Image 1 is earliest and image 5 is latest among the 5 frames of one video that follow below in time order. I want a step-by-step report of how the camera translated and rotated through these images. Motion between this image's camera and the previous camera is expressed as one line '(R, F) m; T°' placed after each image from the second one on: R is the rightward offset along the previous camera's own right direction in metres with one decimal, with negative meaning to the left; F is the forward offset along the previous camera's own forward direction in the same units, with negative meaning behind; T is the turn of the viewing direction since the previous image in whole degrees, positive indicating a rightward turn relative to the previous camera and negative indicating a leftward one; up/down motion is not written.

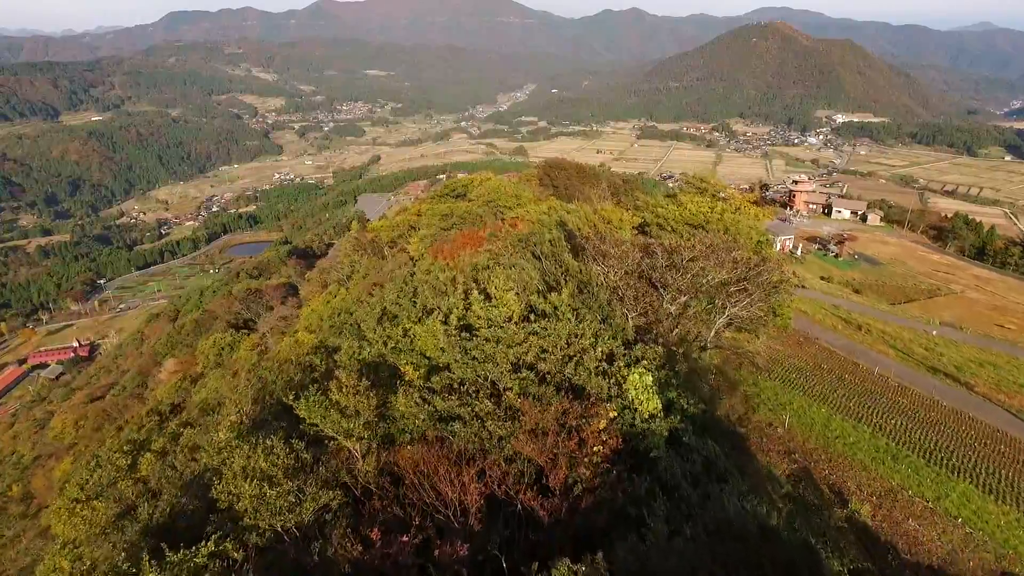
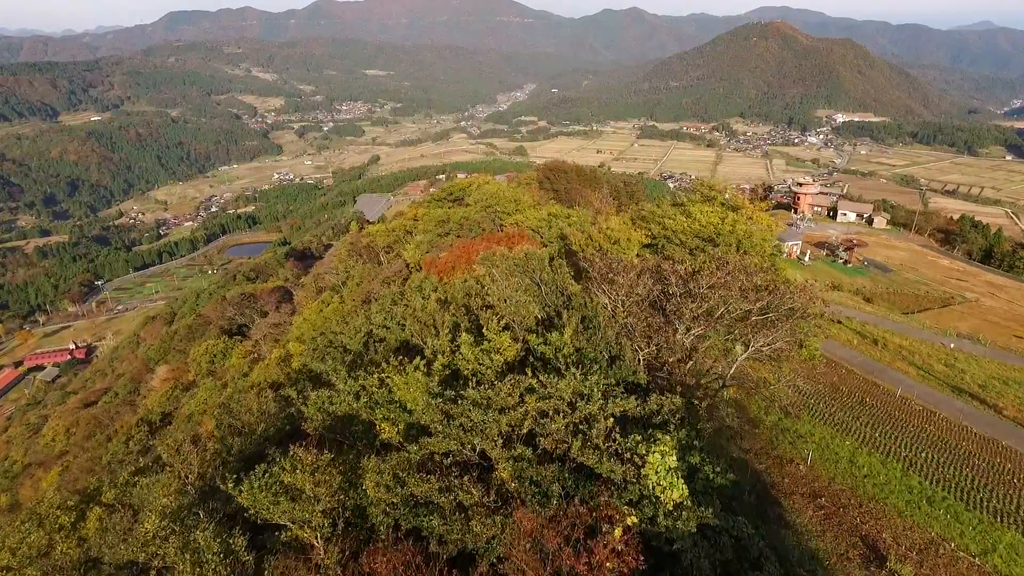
(0.0, +0.6) m; 0°
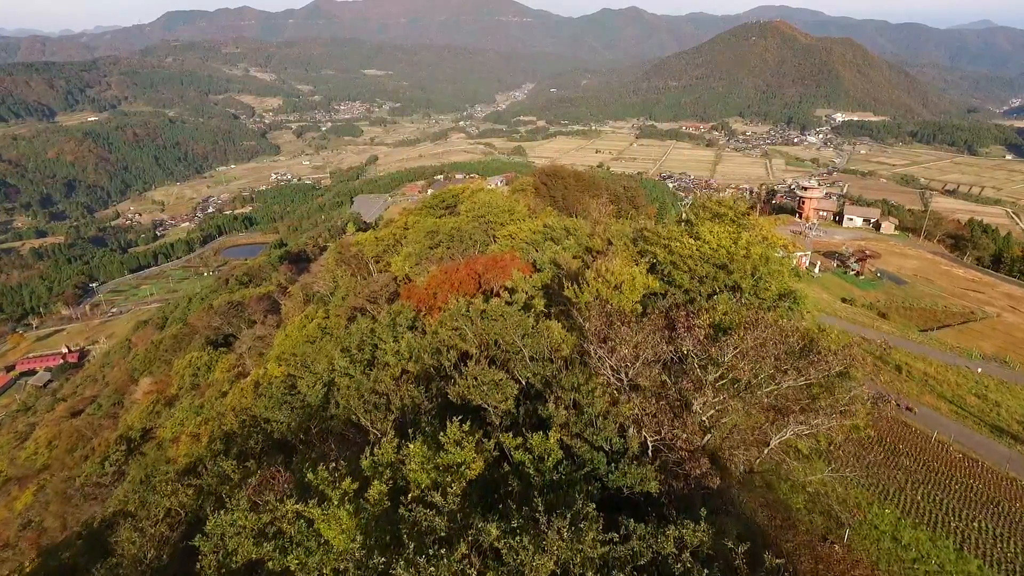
(+0.2, +1.0) m; 0°
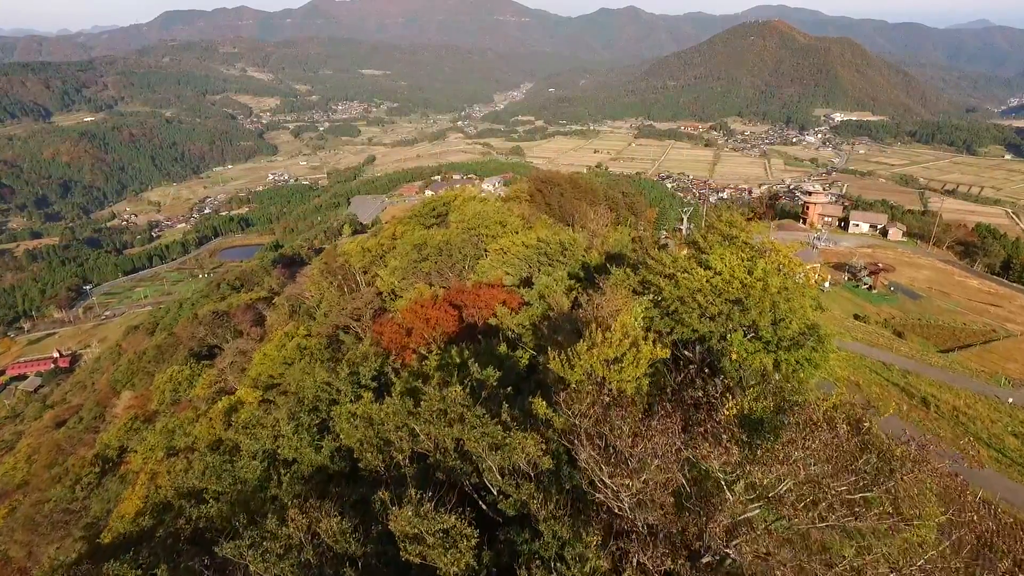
(+0.2, +1.1) m; 0°
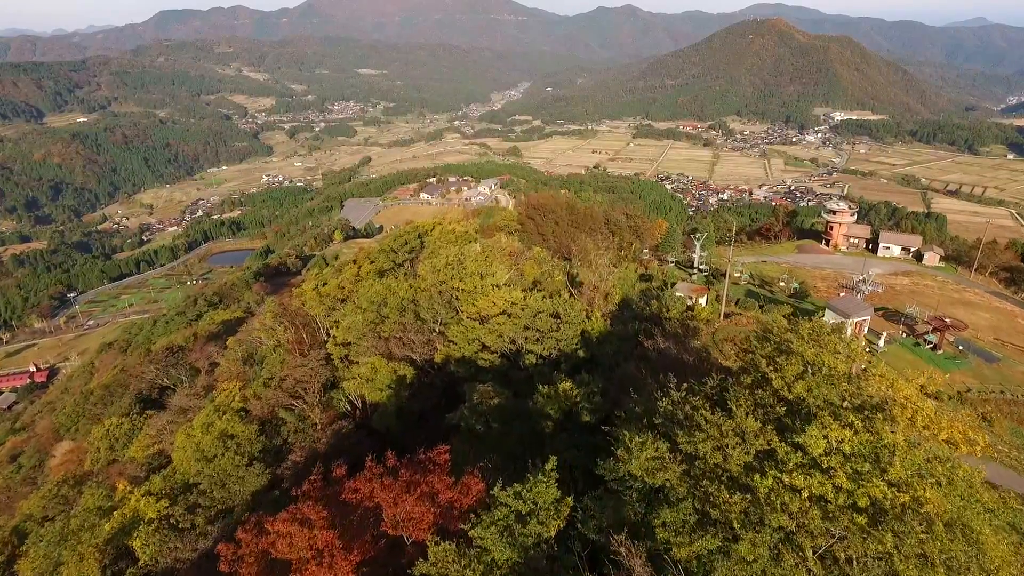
(+0.5, +3.4) m; 0°
